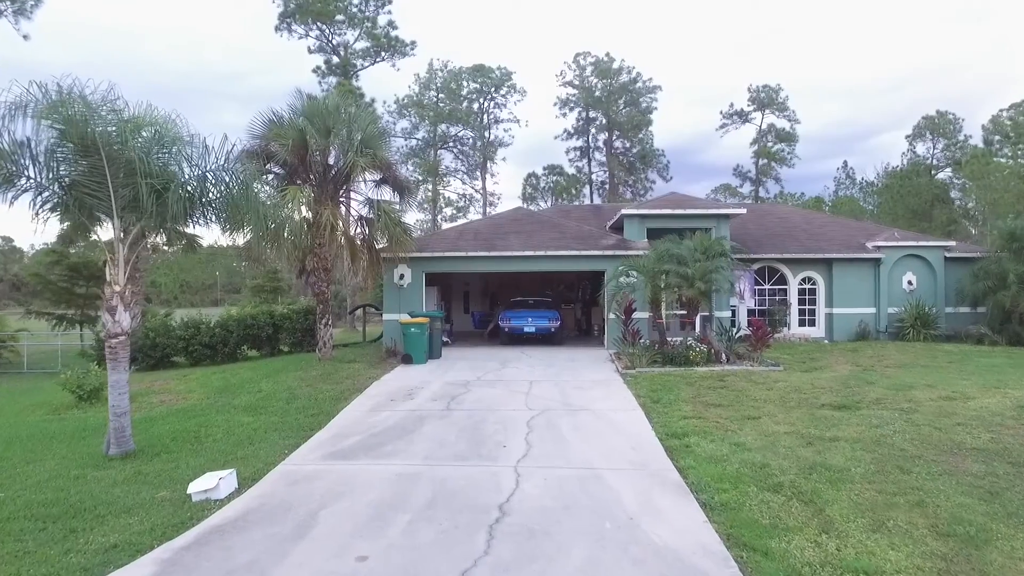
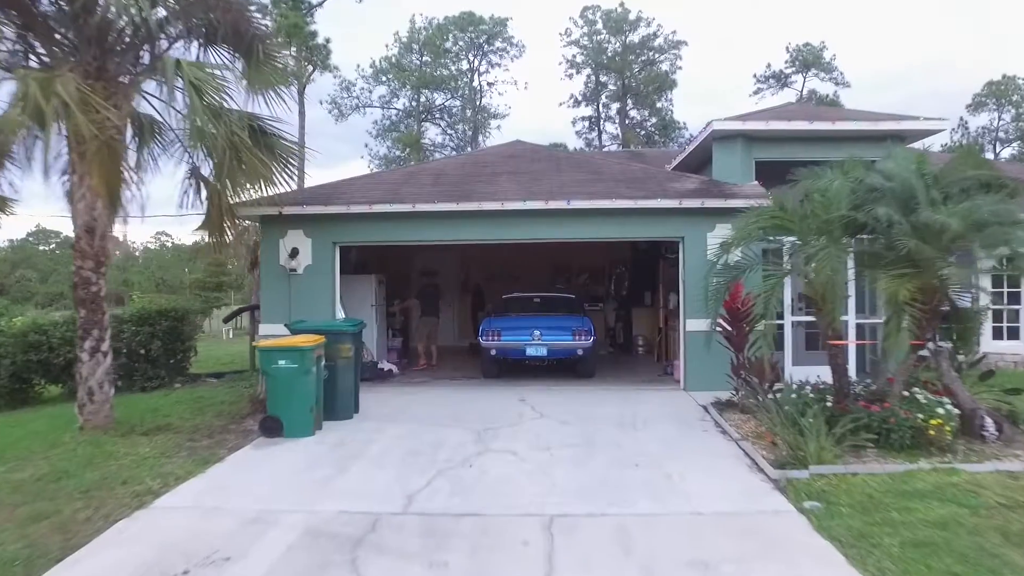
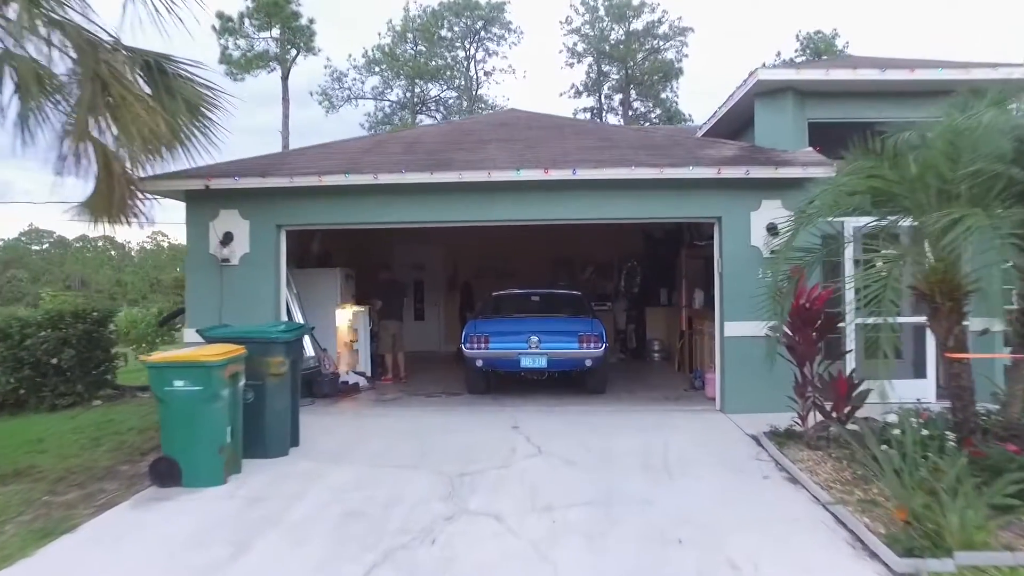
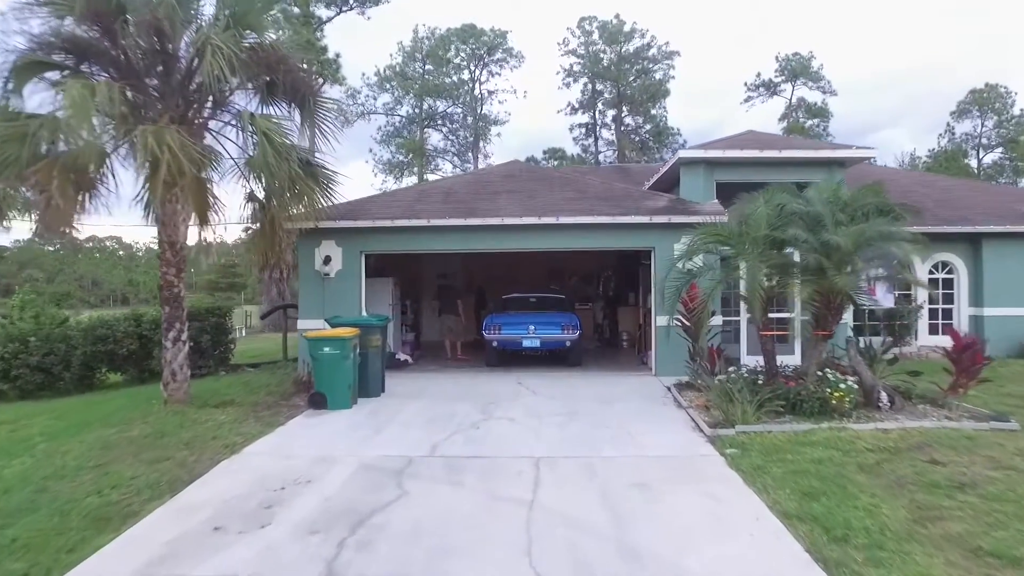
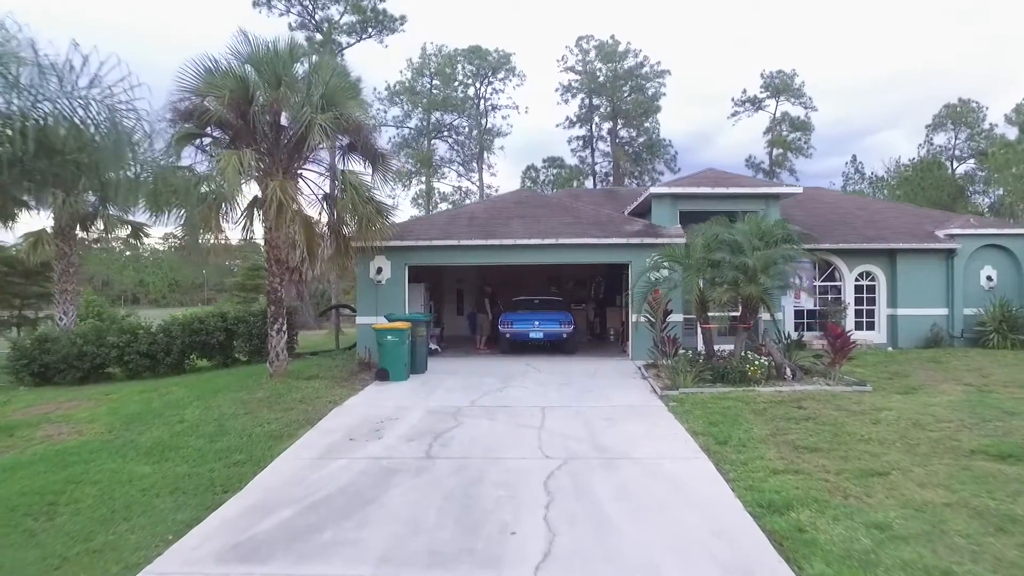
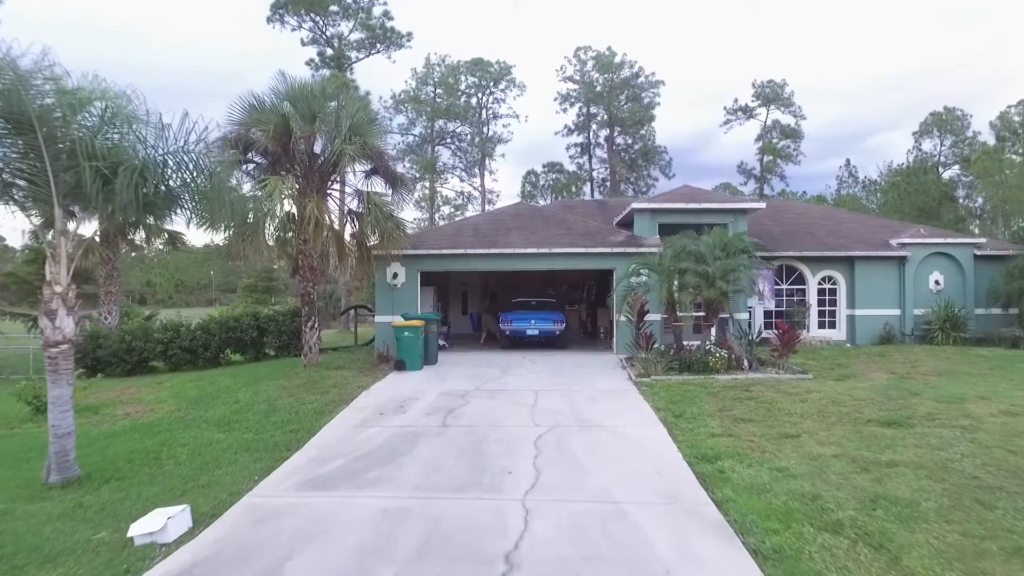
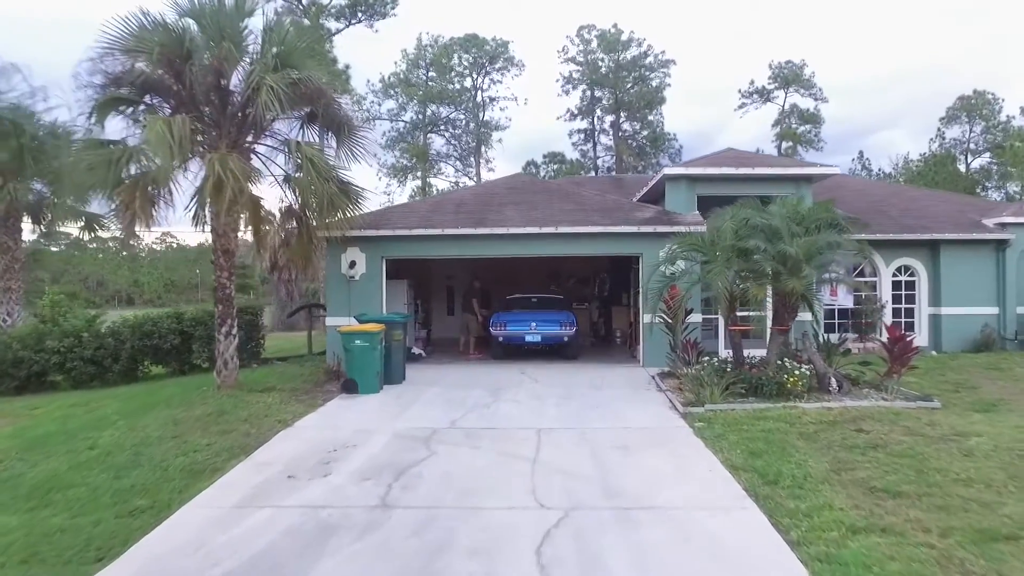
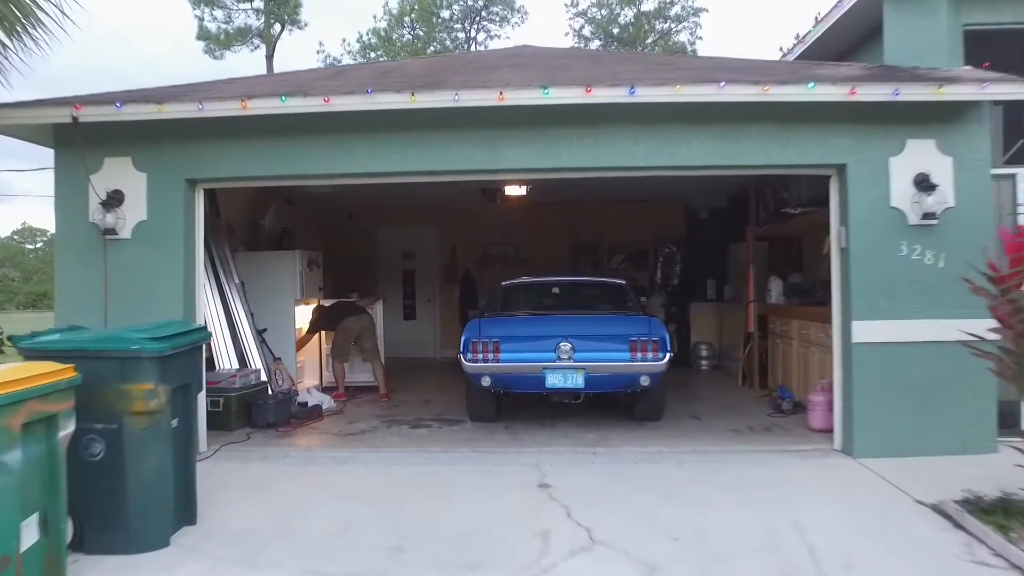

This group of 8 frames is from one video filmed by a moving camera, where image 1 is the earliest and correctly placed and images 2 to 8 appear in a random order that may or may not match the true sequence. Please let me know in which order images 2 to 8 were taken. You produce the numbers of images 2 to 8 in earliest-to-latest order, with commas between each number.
6, 5, 7, 4, 2, 3, 8
